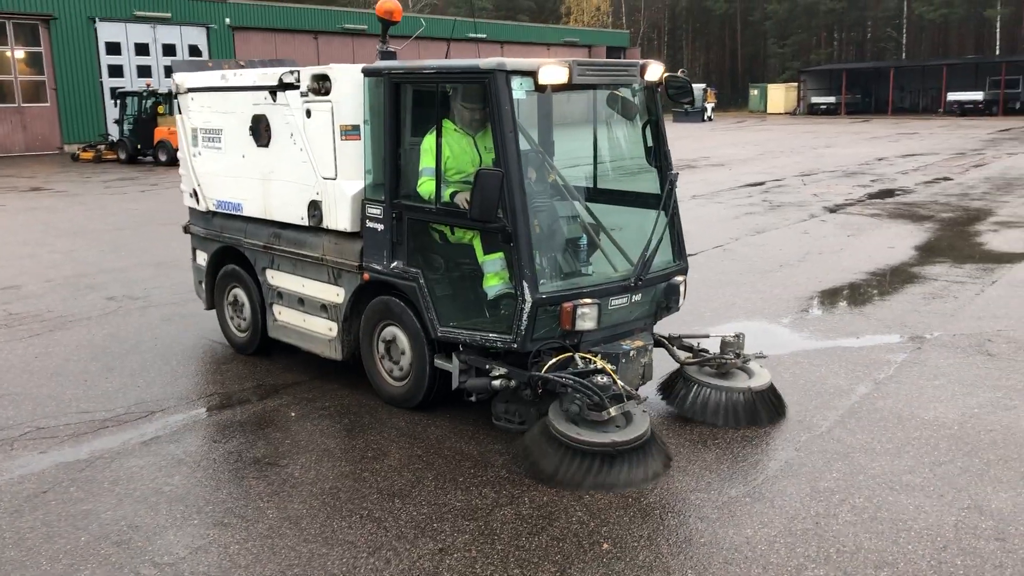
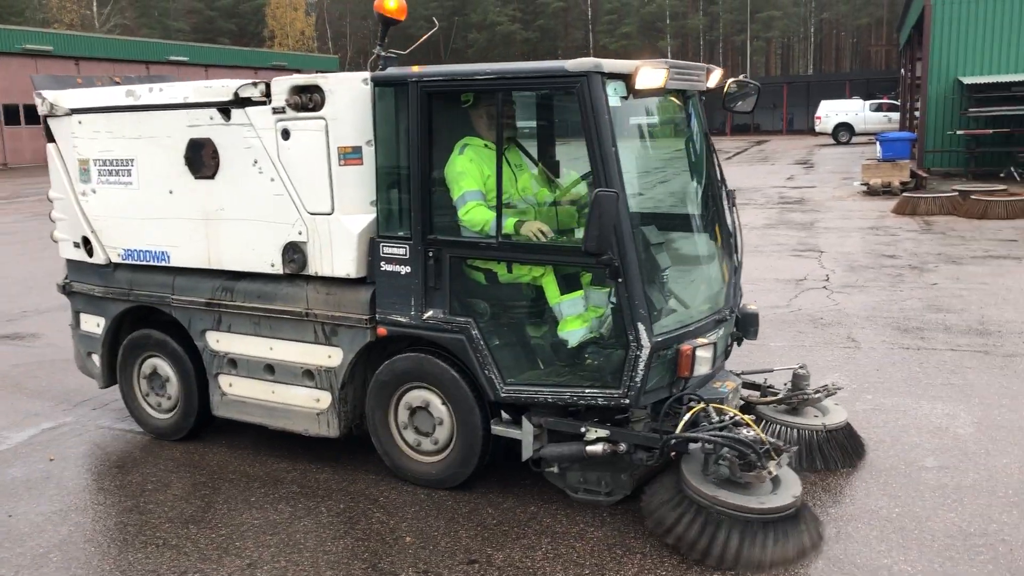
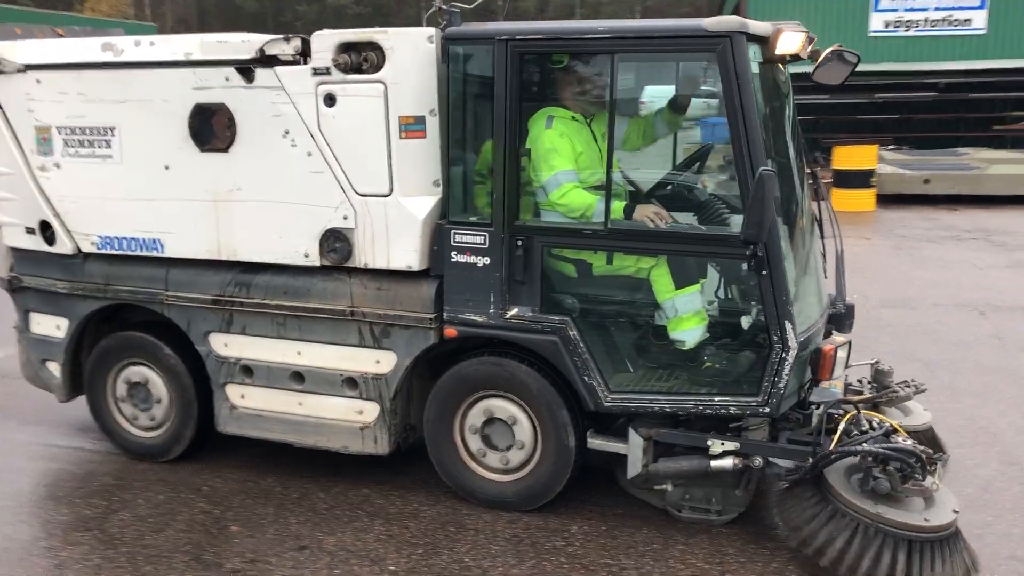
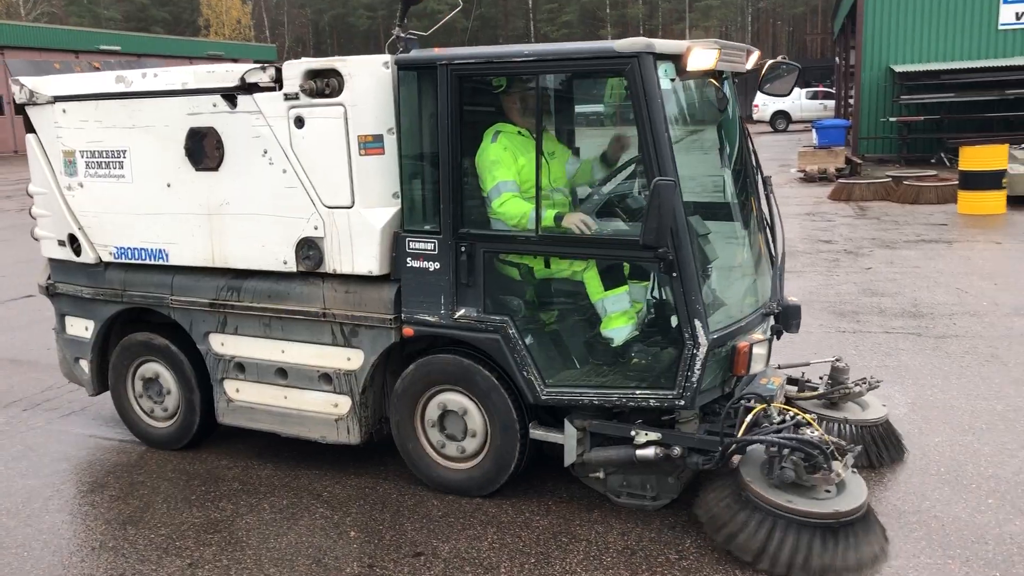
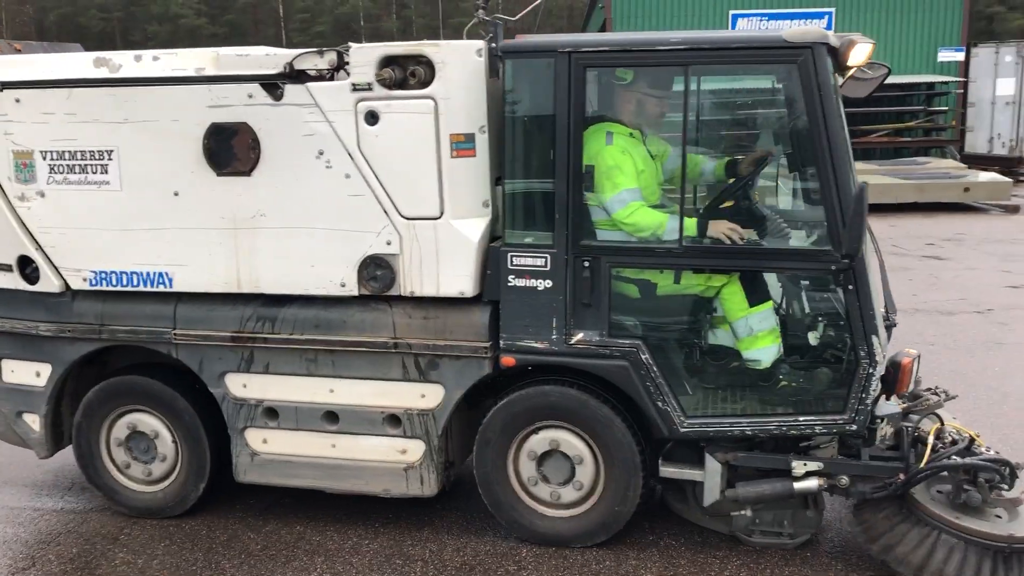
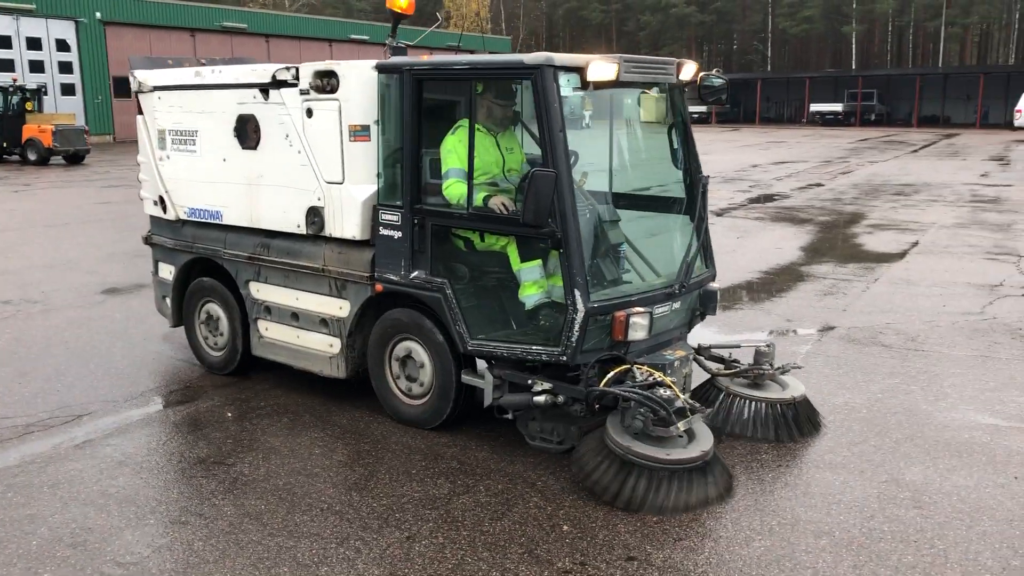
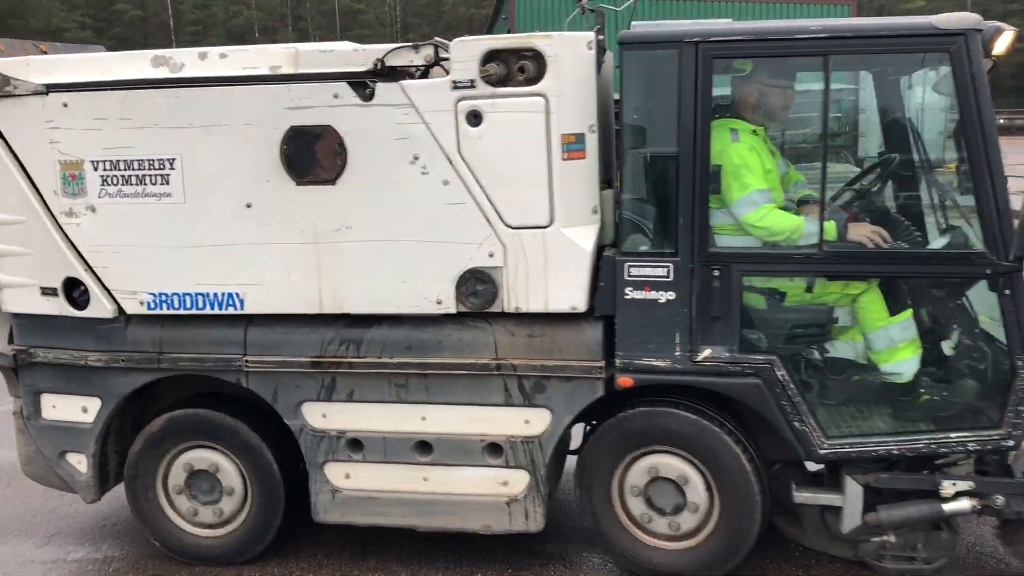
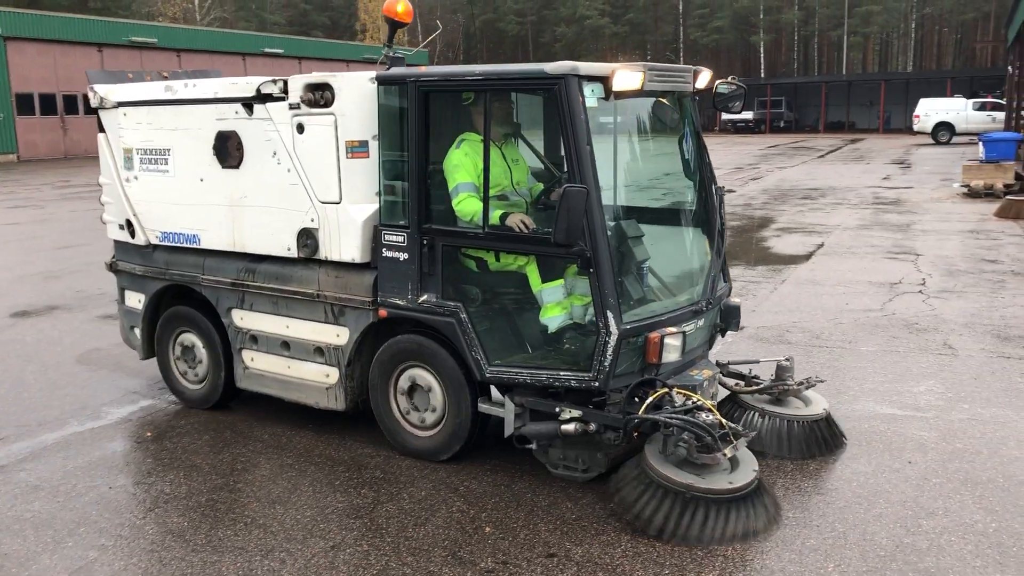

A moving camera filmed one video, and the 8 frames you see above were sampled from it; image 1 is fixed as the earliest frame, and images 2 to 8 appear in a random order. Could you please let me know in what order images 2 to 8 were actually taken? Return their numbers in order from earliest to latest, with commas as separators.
6, 8, 2, 4, 3, 5, 7
